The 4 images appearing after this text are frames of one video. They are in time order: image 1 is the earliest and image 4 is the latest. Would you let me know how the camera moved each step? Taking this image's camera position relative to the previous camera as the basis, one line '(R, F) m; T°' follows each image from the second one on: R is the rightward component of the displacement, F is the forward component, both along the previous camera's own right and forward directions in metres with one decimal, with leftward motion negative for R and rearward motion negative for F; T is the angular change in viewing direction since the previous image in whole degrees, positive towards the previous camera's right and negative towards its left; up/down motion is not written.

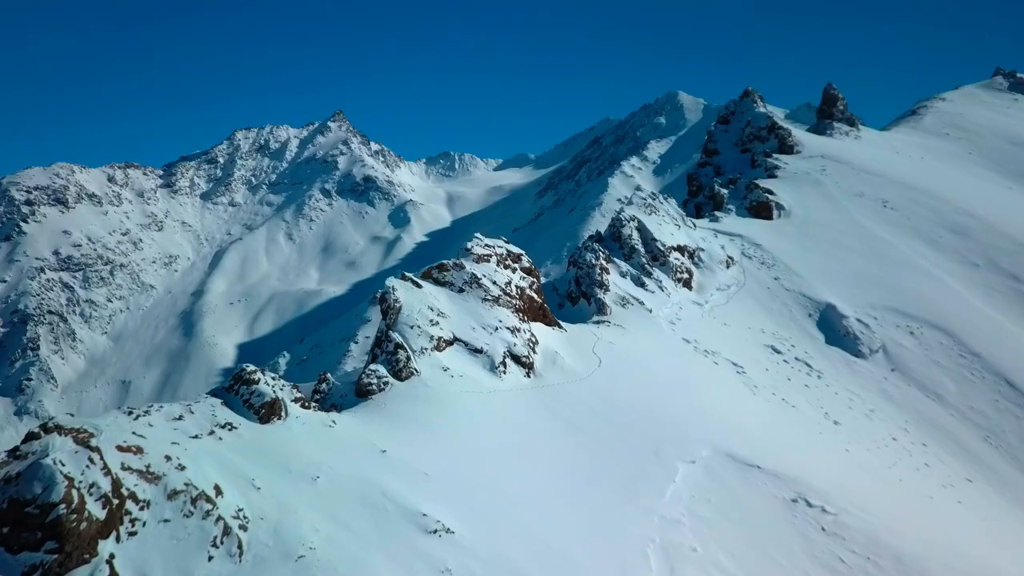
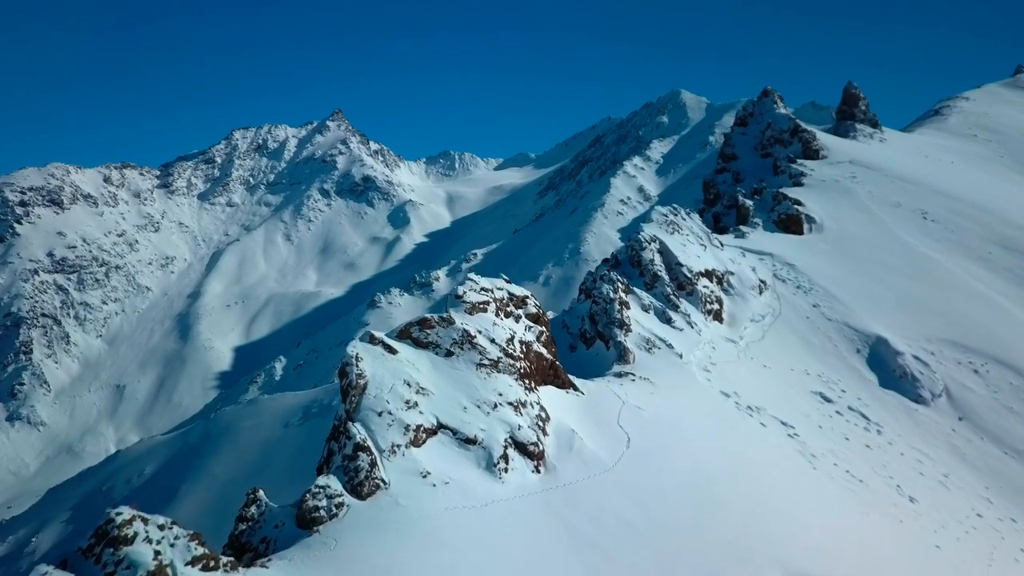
(-0.1, +5.0) m; 0°
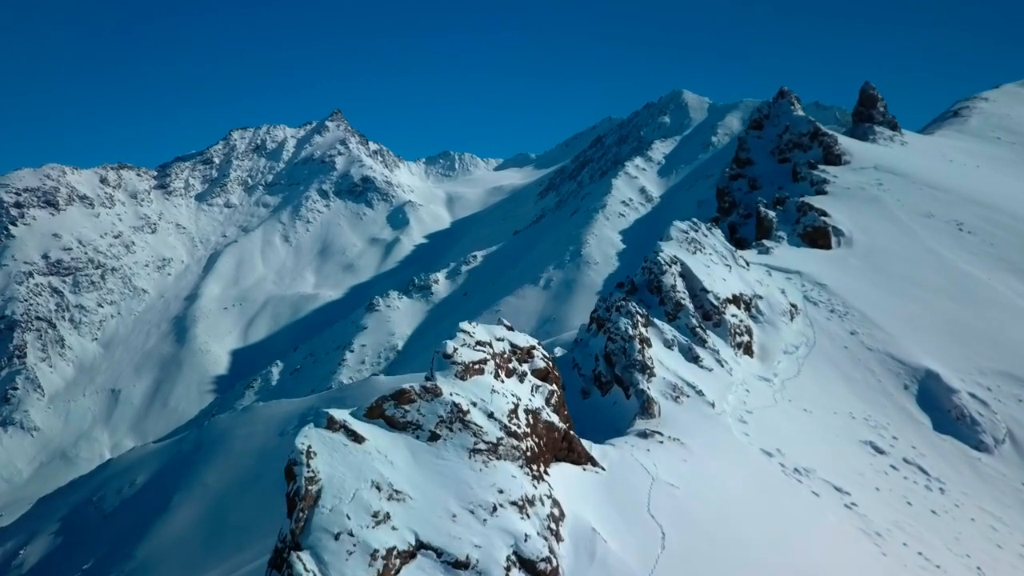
(-0.1, +3.8) m; 0°
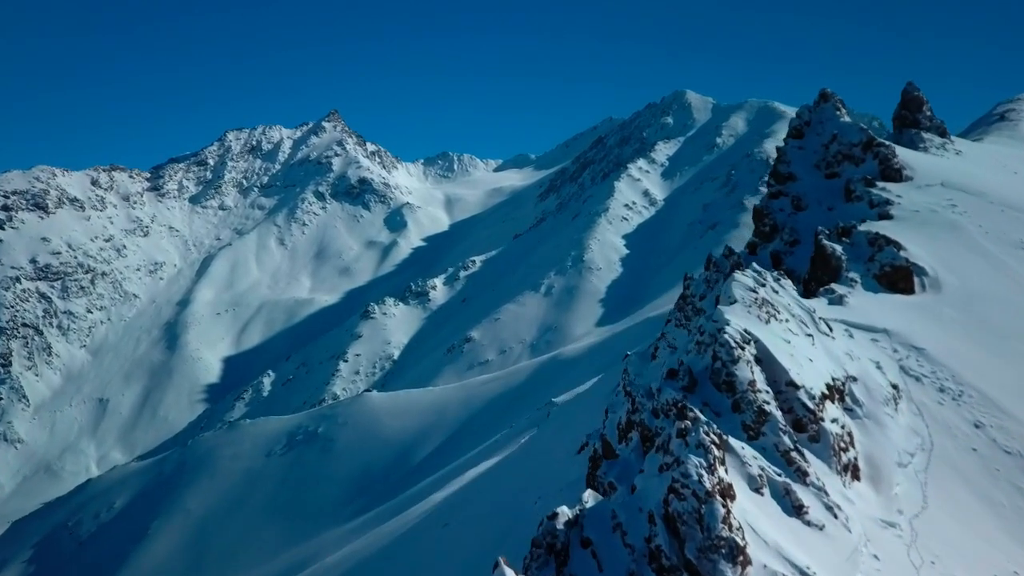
(-0.2, +8.4) m; 0°
